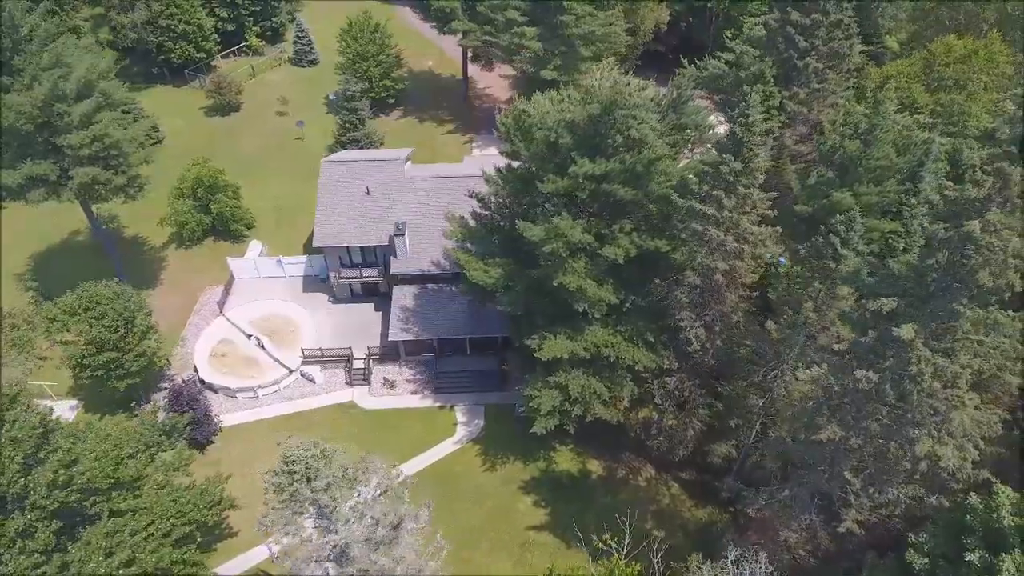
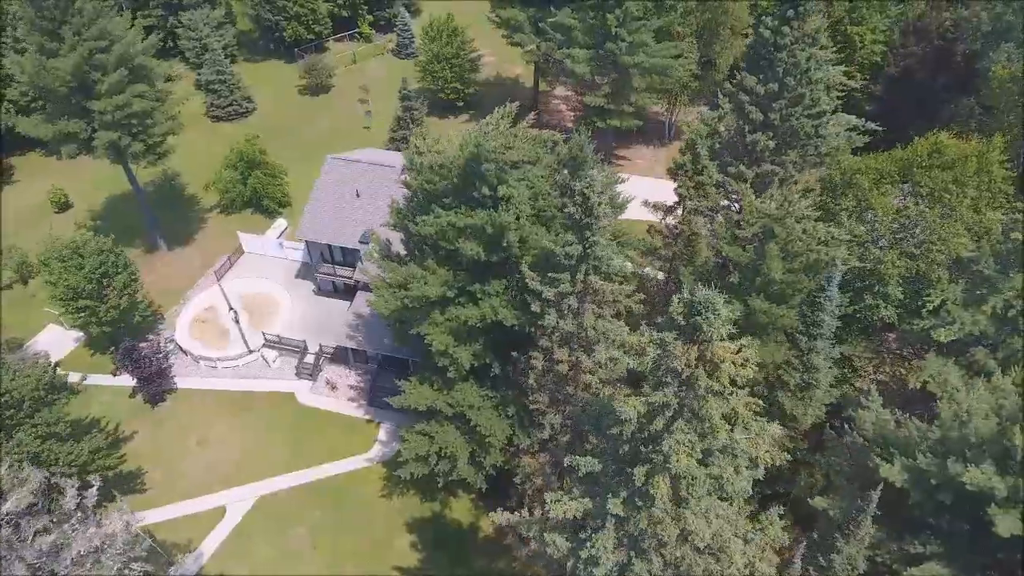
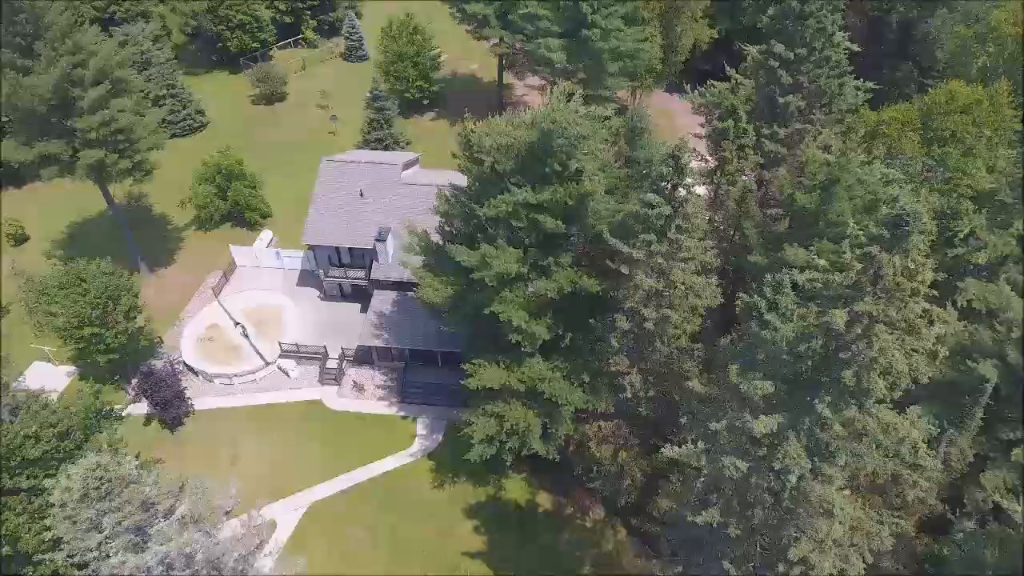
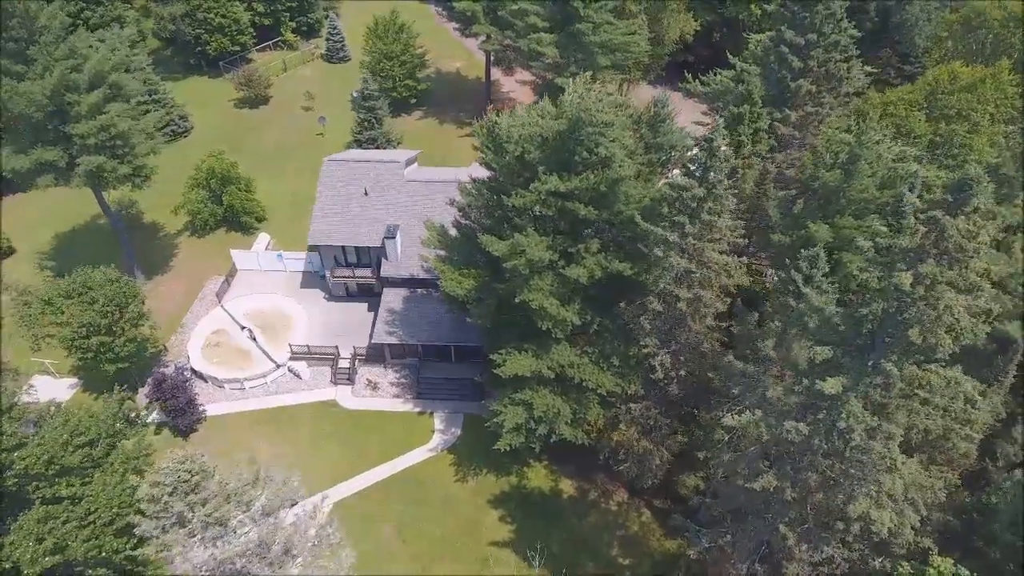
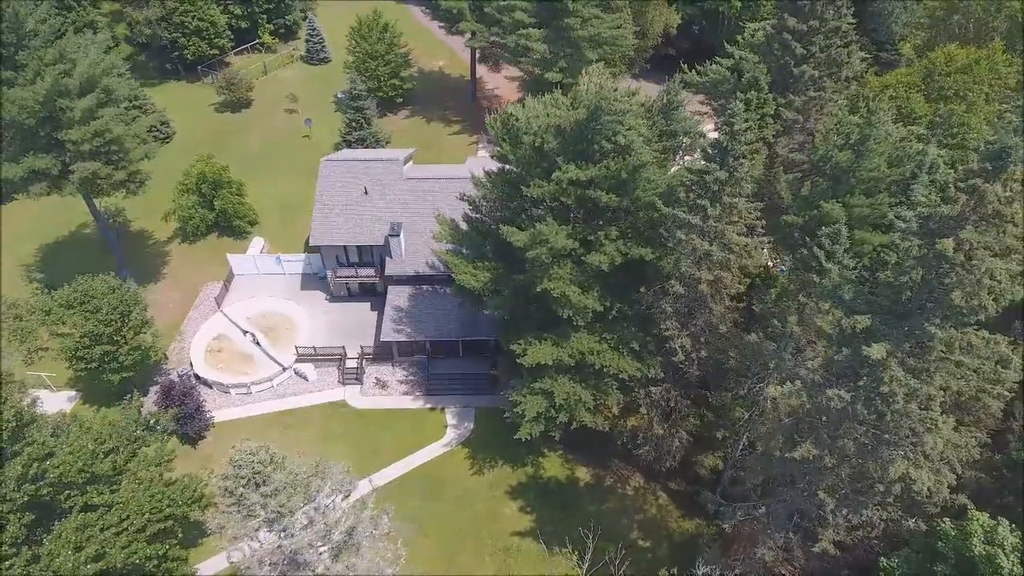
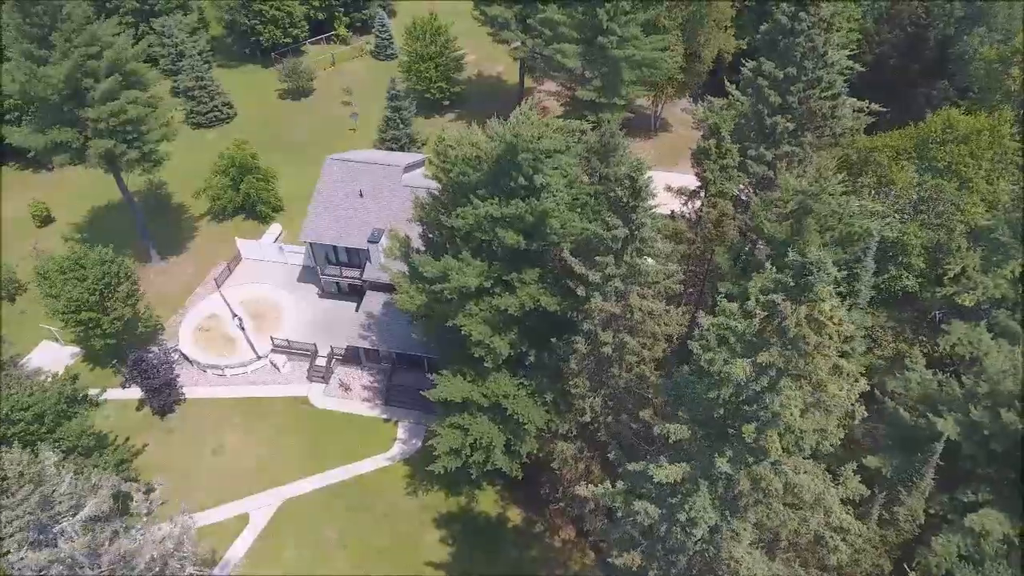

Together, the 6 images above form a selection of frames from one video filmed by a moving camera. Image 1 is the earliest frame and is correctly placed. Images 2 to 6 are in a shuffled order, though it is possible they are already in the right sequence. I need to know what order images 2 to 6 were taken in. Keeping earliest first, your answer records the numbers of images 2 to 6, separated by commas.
5, 4, 3, 6, 2
